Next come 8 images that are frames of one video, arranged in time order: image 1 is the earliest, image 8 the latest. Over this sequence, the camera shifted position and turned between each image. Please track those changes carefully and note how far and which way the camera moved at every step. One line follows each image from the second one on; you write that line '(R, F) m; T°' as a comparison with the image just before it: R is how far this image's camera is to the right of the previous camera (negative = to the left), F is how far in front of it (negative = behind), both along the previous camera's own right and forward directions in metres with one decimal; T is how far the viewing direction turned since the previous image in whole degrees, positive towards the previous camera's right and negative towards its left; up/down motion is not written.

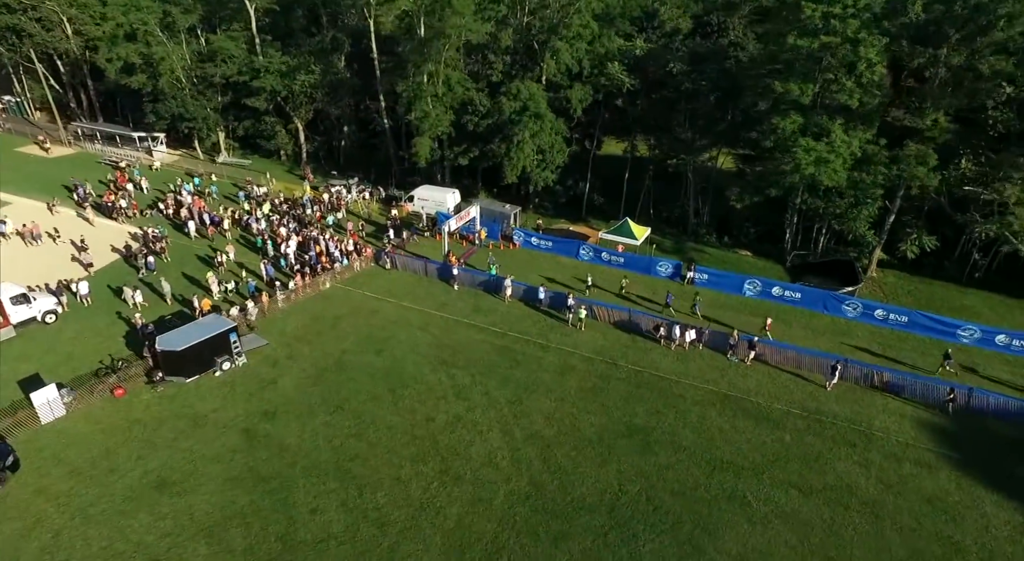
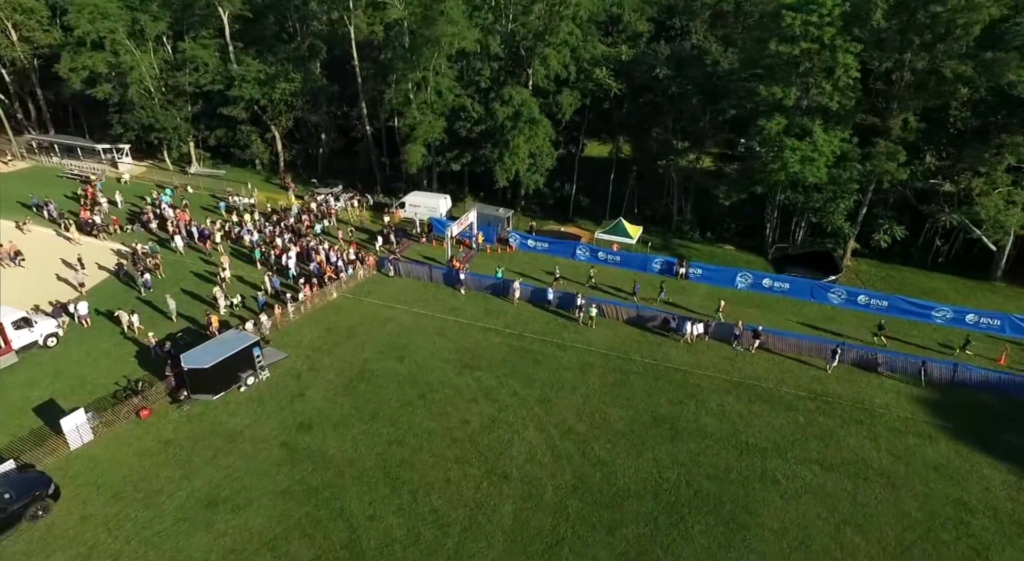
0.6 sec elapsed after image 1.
(-3.1, -0.7) m; +5°
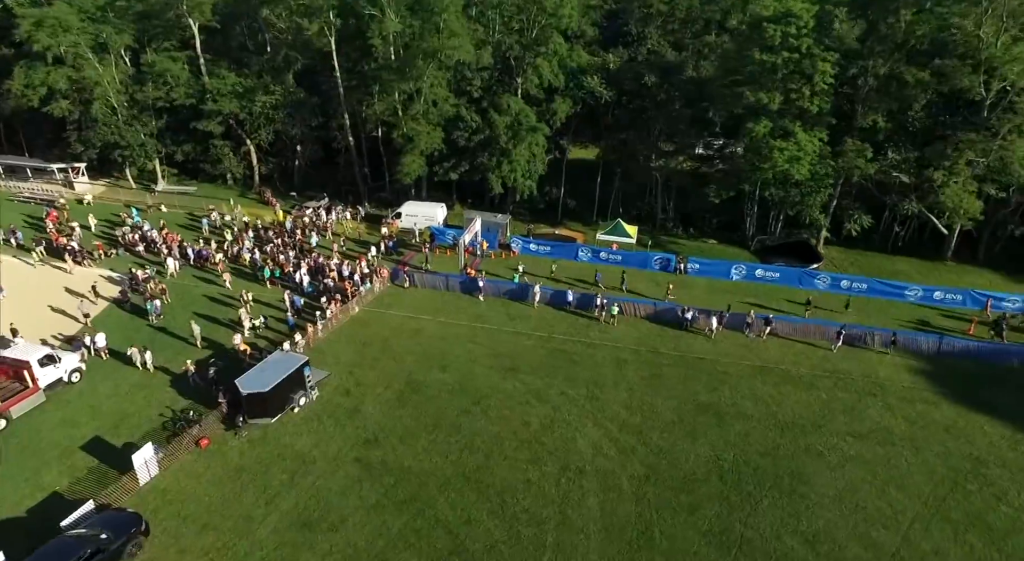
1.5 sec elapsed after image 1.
(-5.0, -0.8) m; +7°
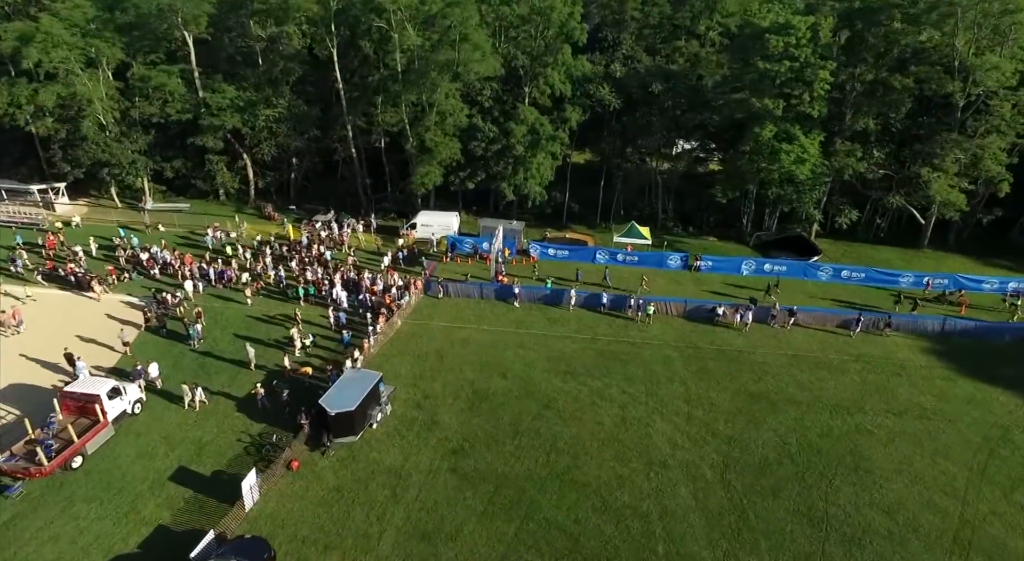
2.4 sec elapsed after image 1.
(-5.5, -0.7) m; +6°
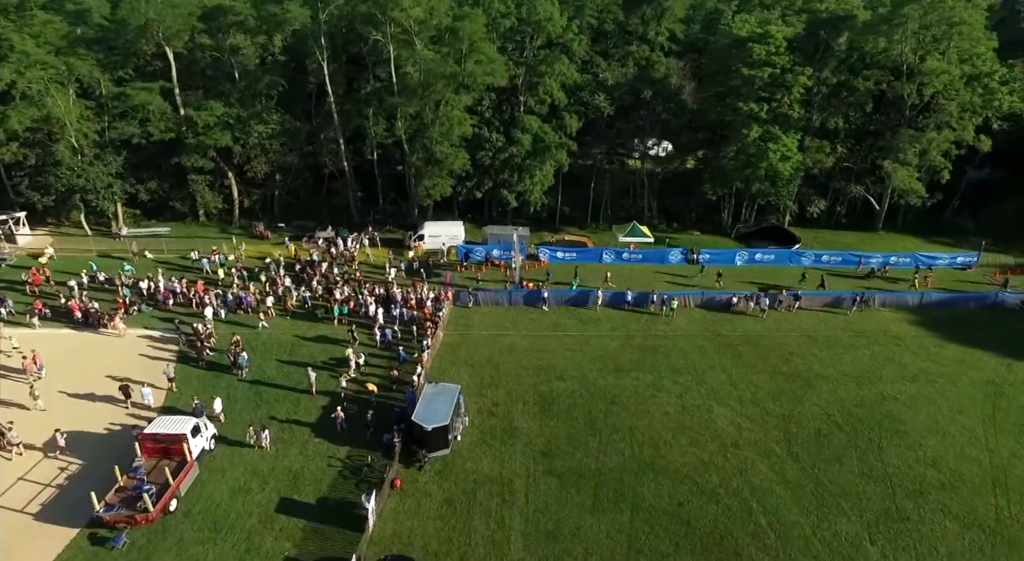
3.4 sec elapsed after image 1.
(-6.7, -0.7) m; +8°
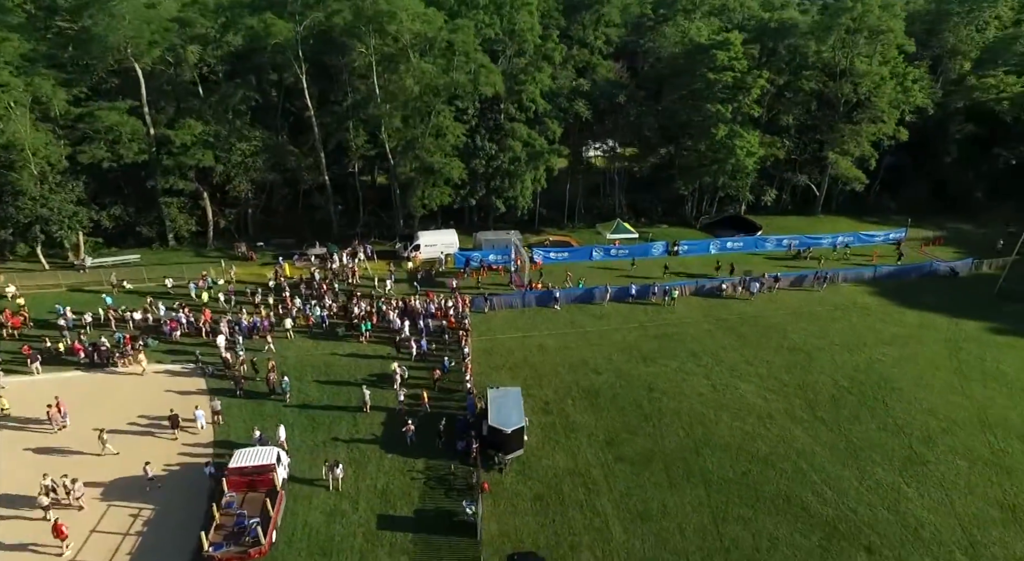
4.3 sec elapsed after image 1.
(-6.6, -0.7) m; +9°
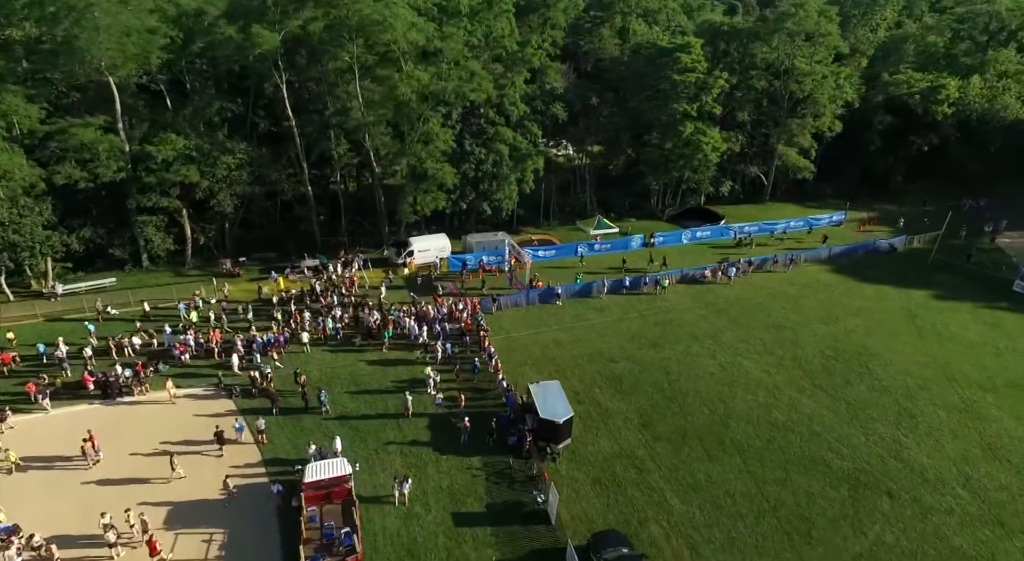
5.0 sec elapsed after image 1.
(-5.3, -0.9) m; +8°
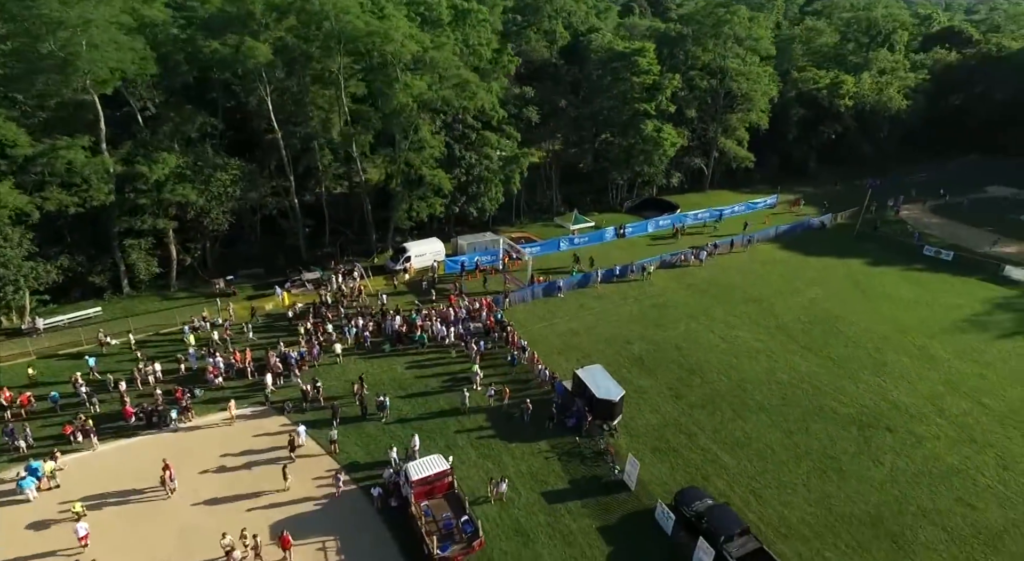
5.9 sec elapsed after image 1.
(-7.1, -1.4) m; +9°
